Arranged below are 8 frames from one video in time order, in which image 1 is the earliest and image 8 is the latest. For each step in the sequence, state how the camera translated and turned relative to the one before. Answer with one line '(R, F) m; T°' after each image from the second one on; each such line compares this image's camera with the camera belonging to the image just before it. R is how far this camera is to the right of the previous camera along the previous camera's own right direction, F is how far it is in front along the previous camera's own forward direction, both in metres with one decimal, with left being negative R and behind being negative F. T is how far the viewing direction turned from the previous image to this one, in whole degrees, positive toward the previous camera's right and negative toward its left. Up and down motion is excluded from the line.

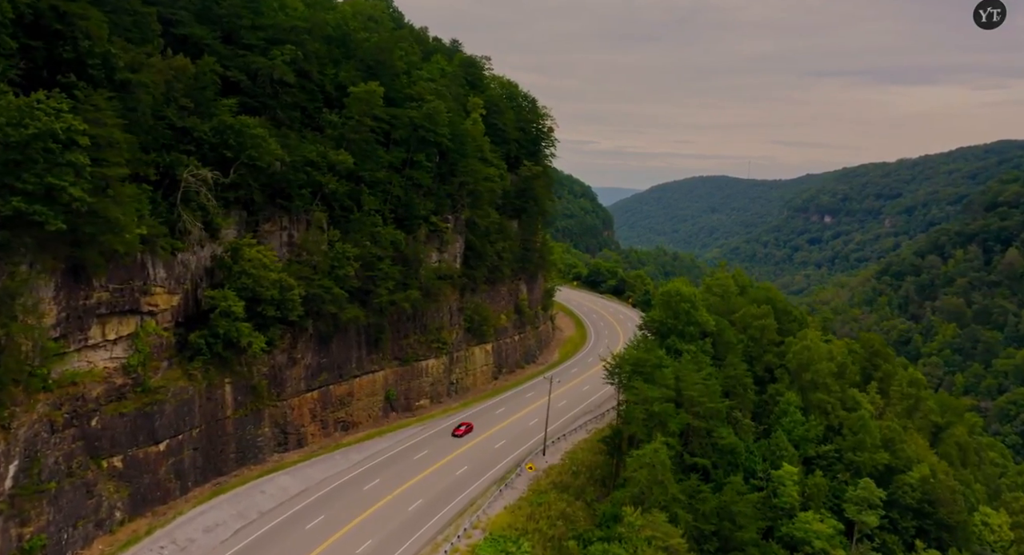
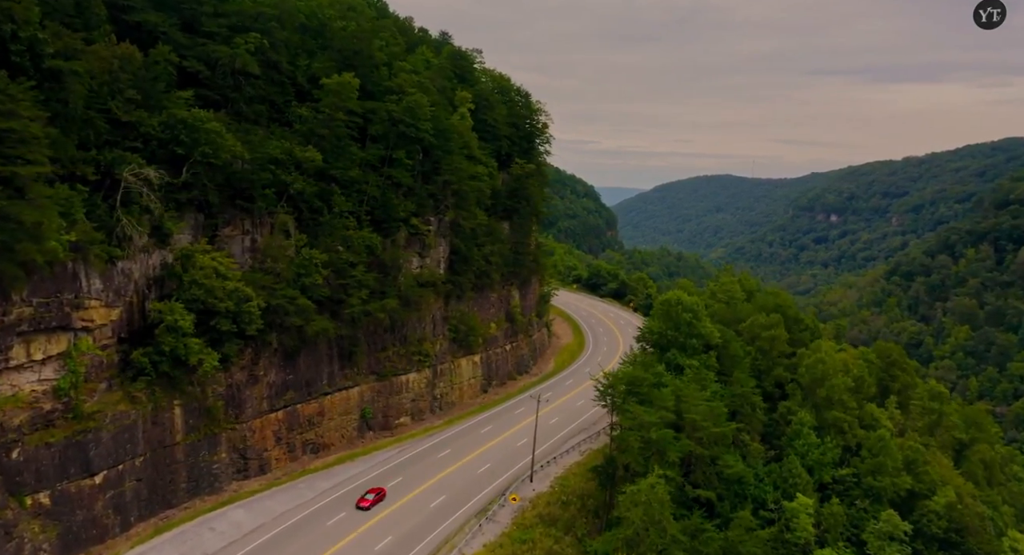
(+1.1, +4.1) m; 0°
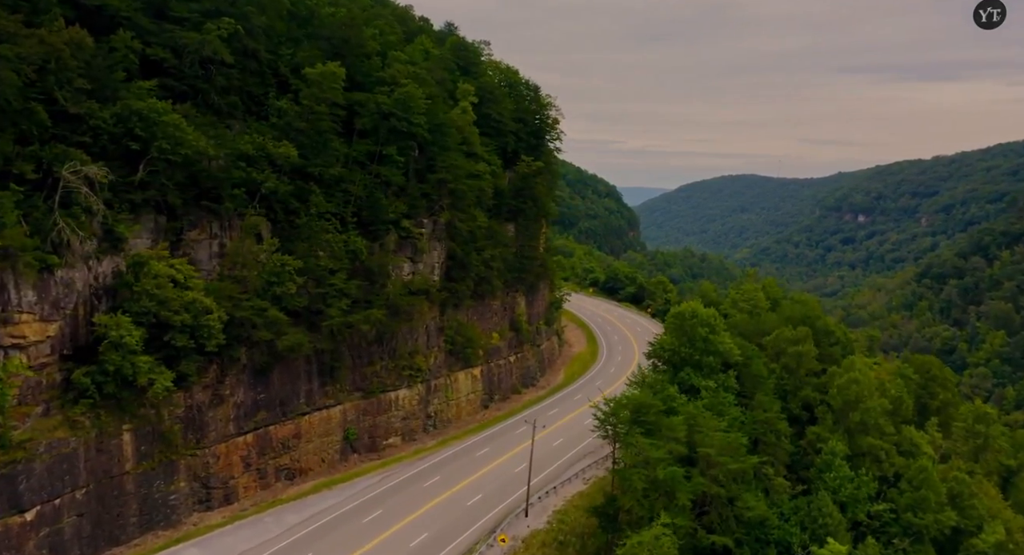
(+1.3, +4.3) m; -2°
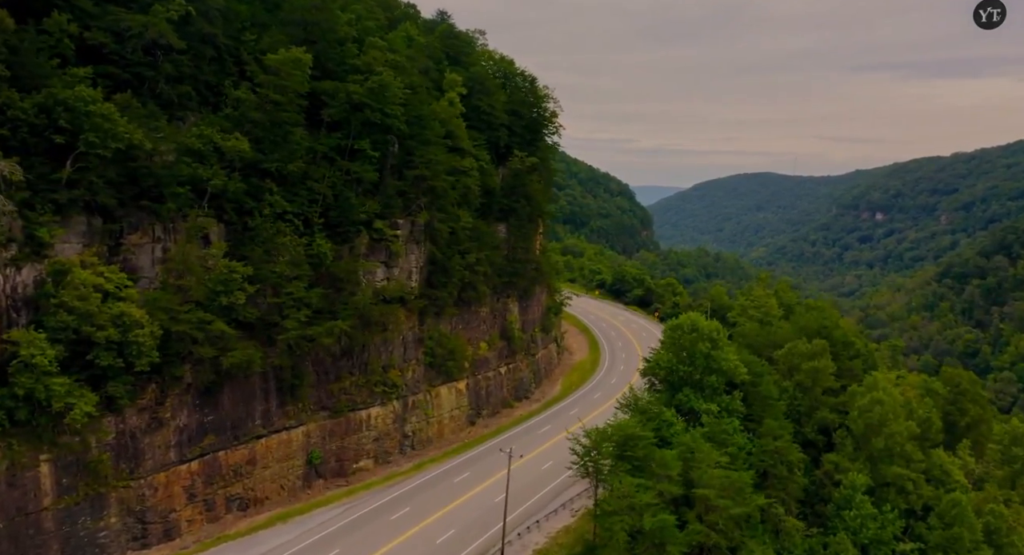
(+1.6, +4.2) m; -1°
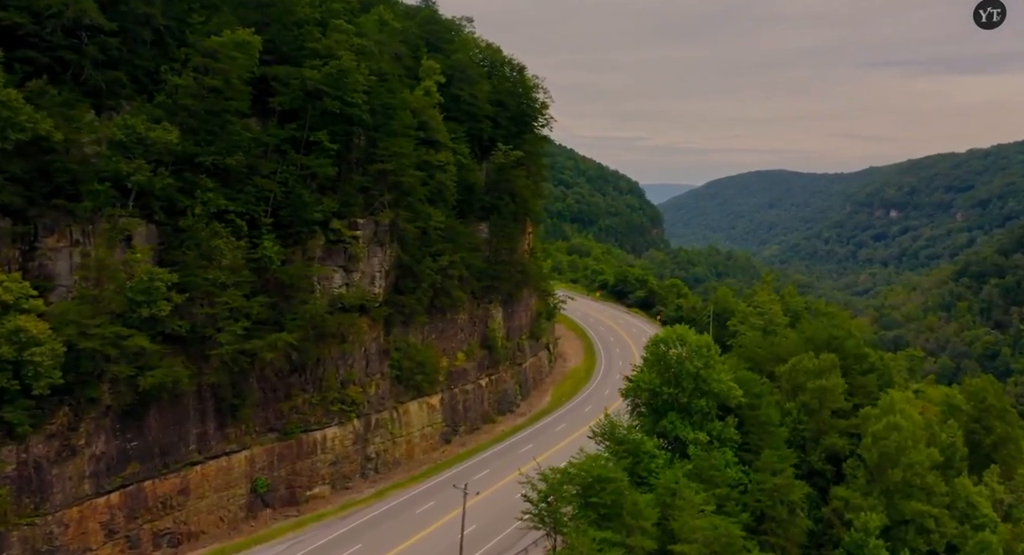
(+1.8, +4.2) m; -1°
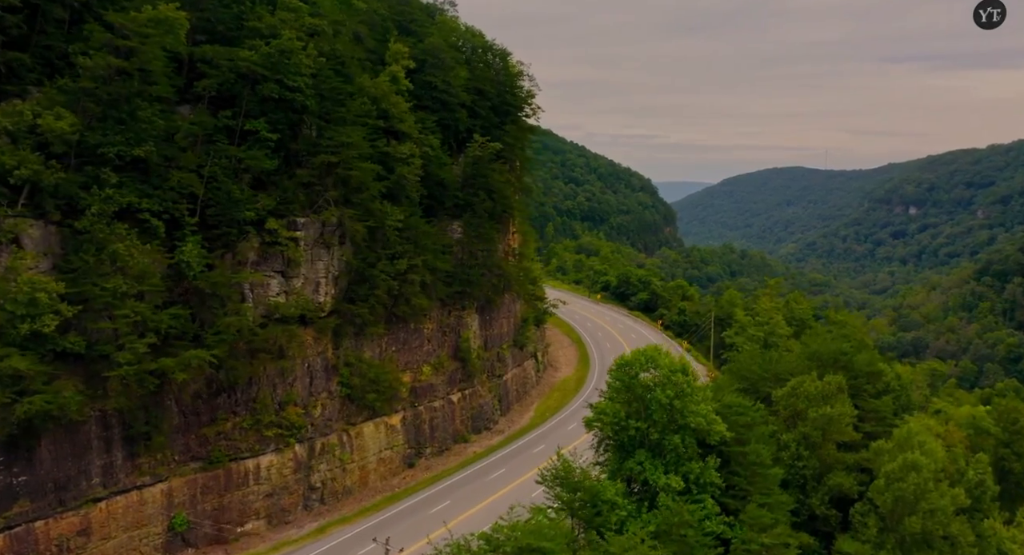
(+2.2, +4.6) m; -1°
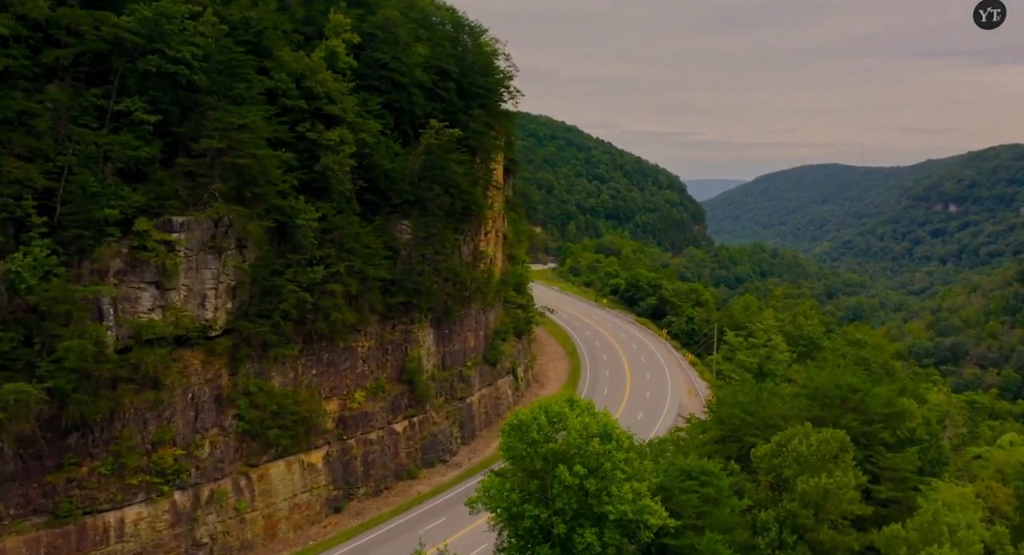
(+3.5, +6.5) m; -2°
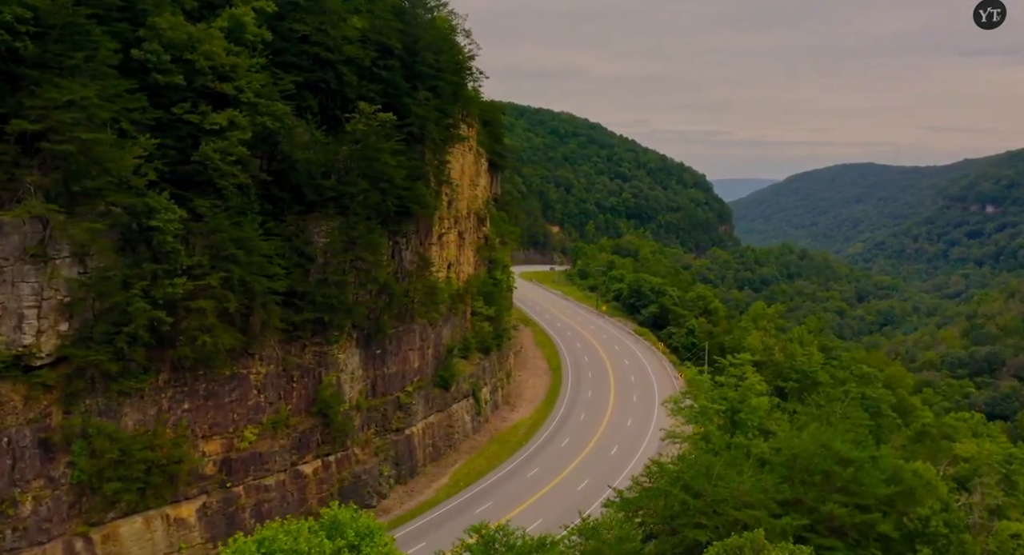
(+3.5, +6.3) m; -2°
